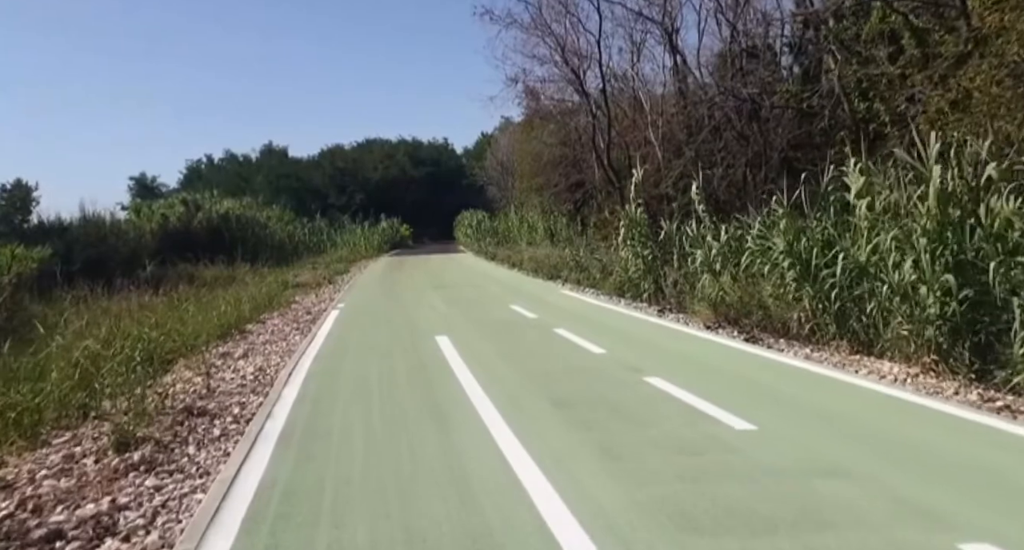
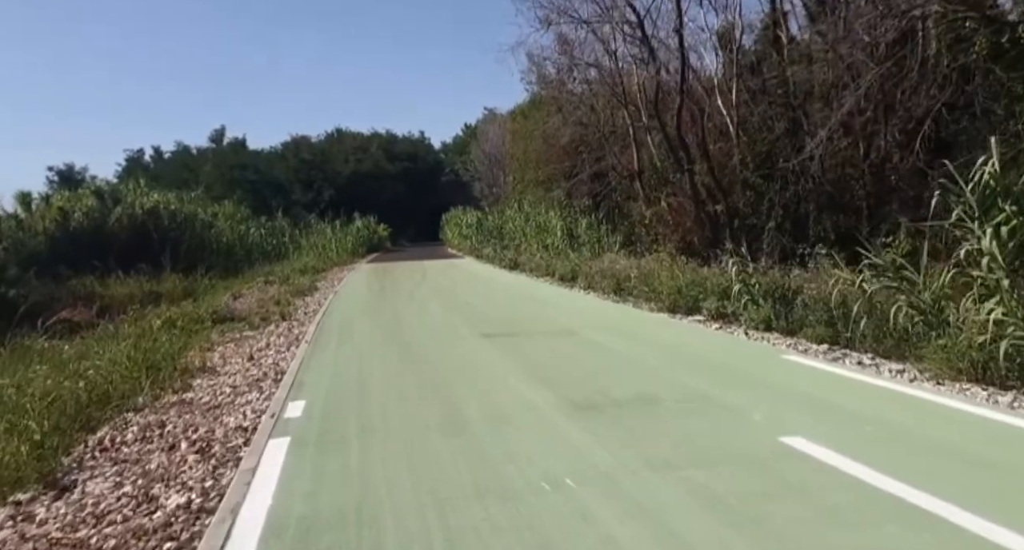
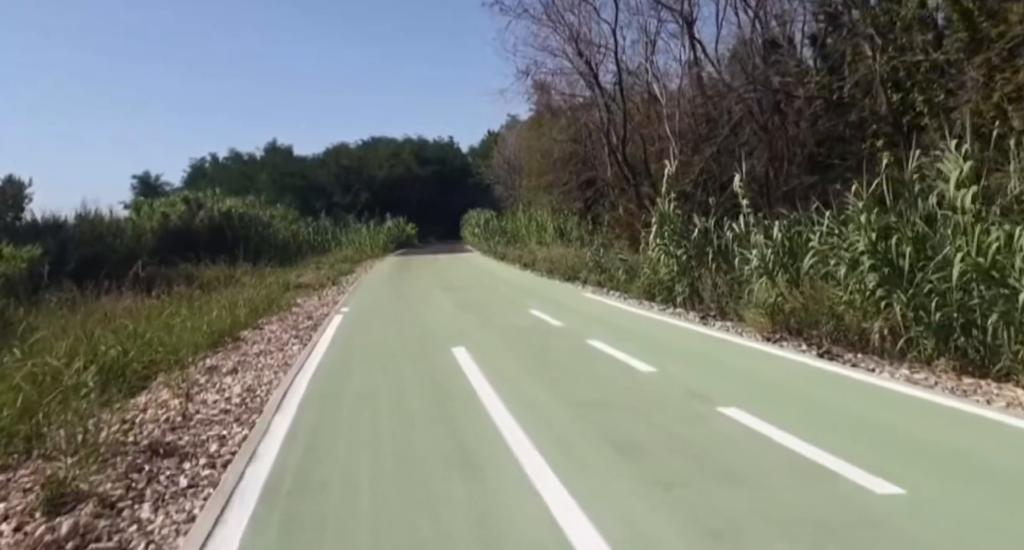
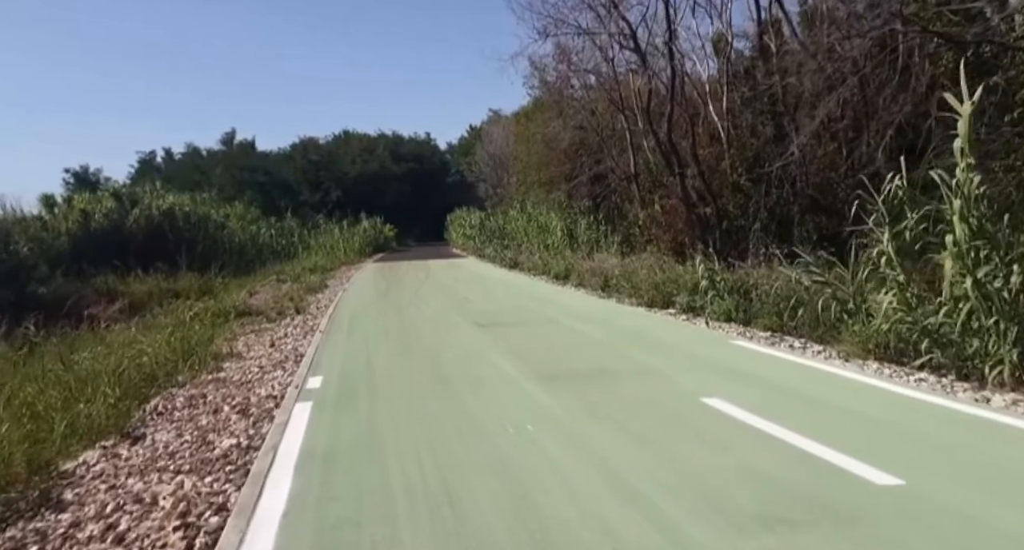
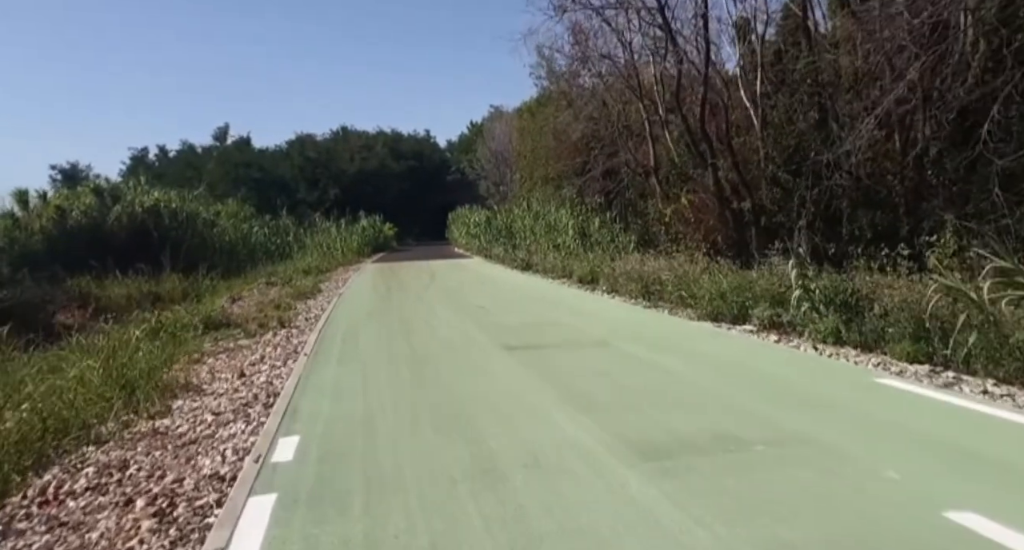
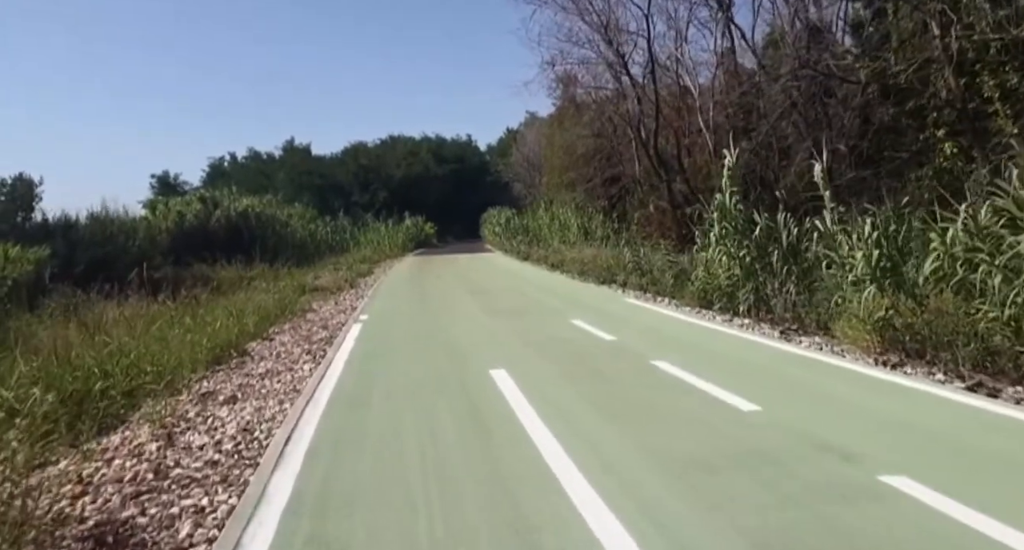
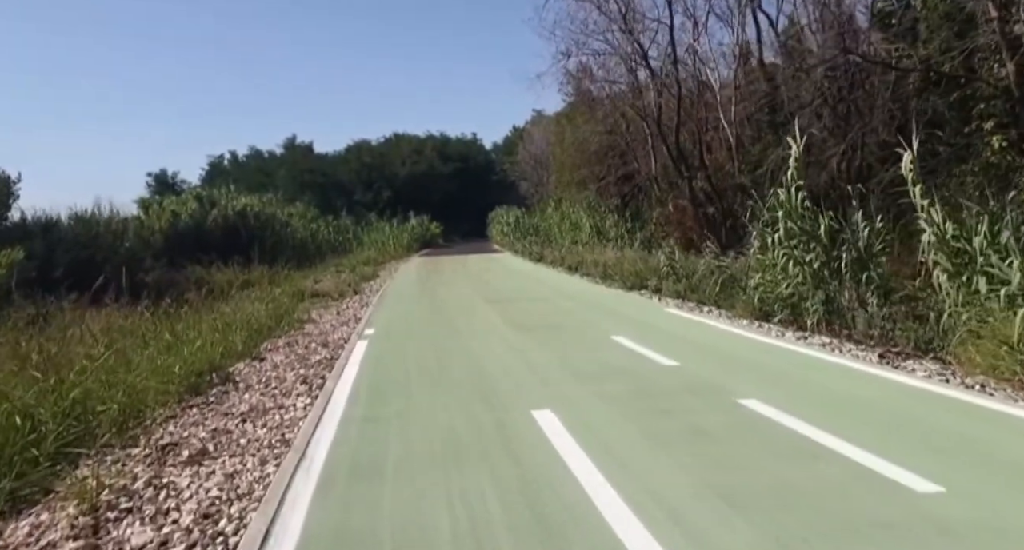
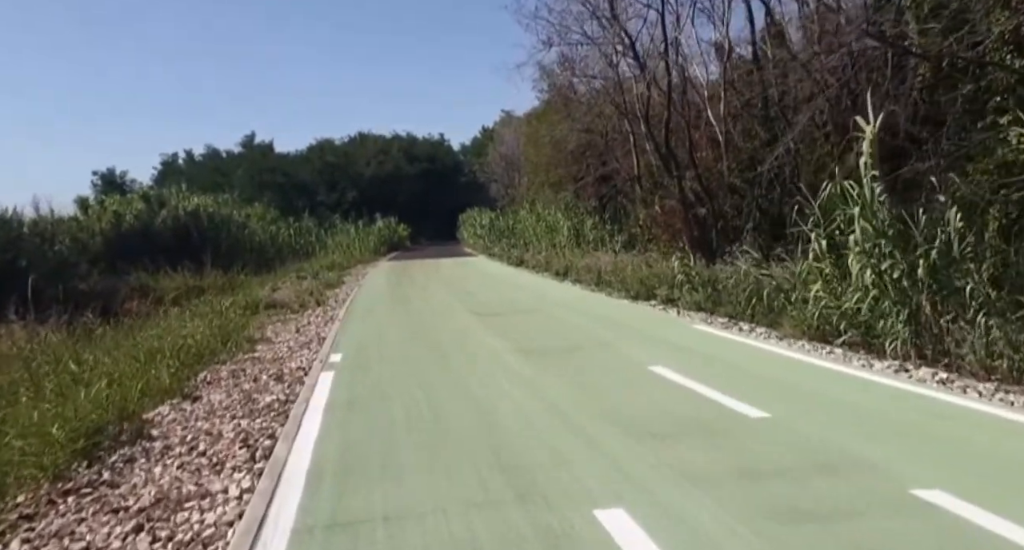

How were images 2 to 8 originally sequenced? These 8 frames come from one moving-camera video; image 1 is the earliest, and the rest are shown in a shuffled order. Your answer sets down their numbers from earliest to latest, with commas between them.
3, 6, 7, 8, 4, 2, 5
